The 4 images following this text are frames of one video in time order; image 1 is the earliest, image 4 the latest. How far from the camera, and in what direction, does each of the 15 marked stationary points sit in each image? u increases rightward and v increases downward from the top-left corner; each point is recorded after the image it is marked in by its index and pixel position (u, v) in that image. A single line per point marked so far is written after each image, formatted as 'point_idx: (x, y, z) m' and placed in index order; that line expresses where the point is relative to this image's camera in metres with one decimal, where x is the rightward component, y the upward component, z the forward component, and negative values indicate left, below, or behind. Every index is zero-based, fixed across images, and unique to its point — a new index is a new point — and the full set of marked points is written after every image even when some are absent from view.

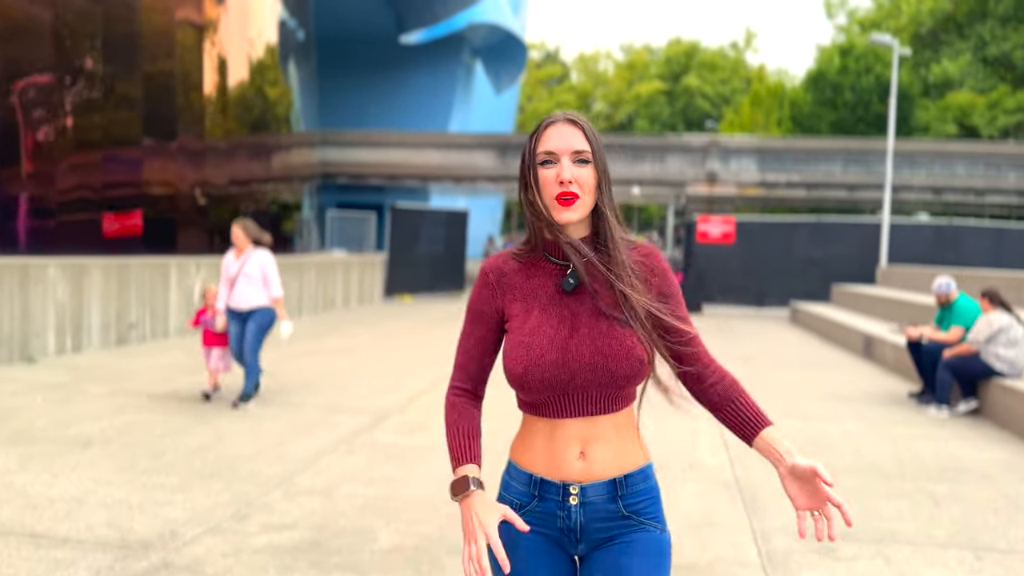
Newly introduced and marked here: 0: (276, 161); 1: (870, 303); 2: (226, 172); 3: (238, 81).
0: (-5.2, +2.7, +18.2) m
1: (+6.4, -0.3, +14.9) m
2: (-5.4, +2.0, +15.3) m
3: (-5.3, +3.8, +16.0) m
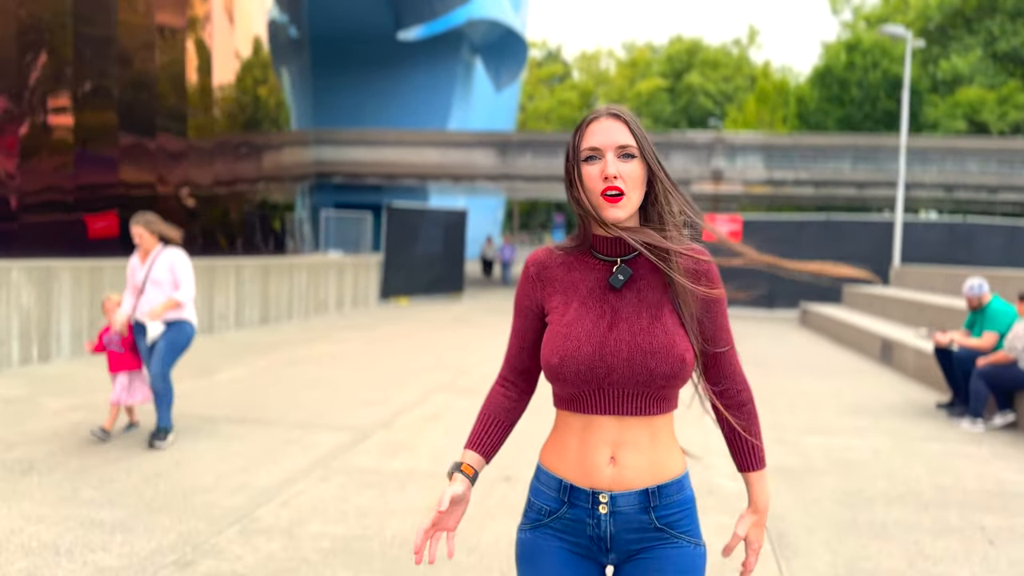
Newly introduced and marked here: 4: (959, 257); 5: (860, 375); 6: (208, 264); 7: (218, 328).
0: (-5.2, +2.7, +17.6) m
1: (+6.4, -0.3, +14.2) m
2: (-5.4, +2.0, +14.7) m
3: (-5.3, +3.8, +15.4) m
4: (+10.4, +0.7, +19.5) m
5: (+4.2, -1.1, +10.2) m
6: (-4.5, +0.4, +12.2) m
7: (-4.4, -0.6, +12.4) m
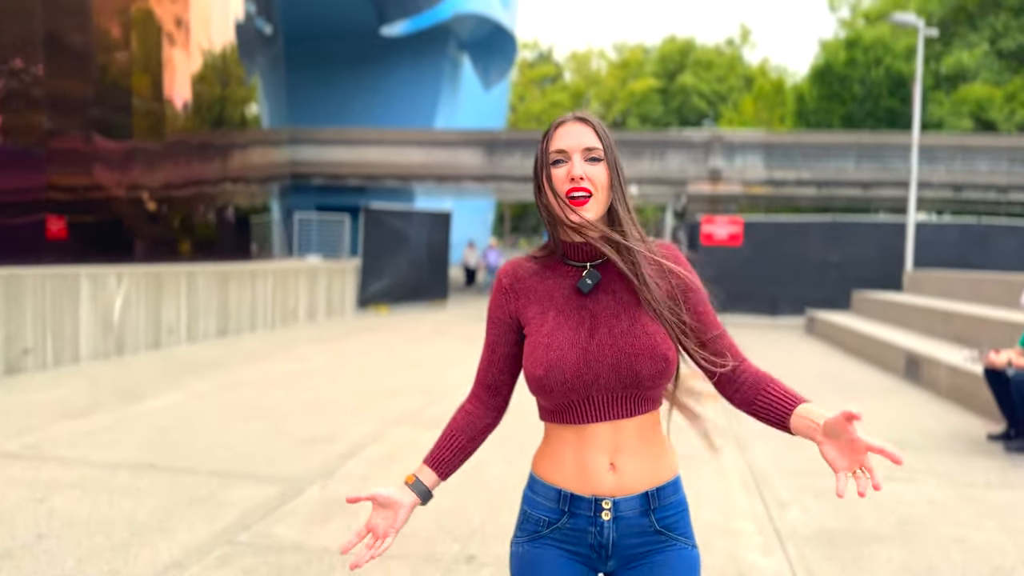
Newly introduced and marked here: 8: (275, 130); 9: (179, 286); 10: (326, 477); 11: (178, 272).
0: (-5.5, +2.5, +16.3) m
1: (+6.1, -0.4, +13.1) m
2: (-5.6, +1.8, +13.4) m
3: (-5.6, +3.6, +14.1) m
4: (+10.1, +0.6, +18.3) m
5: (+4.0, -1.1, +9.0) m
6: (-4.7, +0.2, +11.0) m
7: (-4.6, -0.7, +11.1) m
8: (-5.6, +3.8, +19.7) m
9: (-4.6, 0.0, +11.4) m
10: (-1.2, -1.2, +5.2) m
11: (-4.6, +0.2, +11.4) m
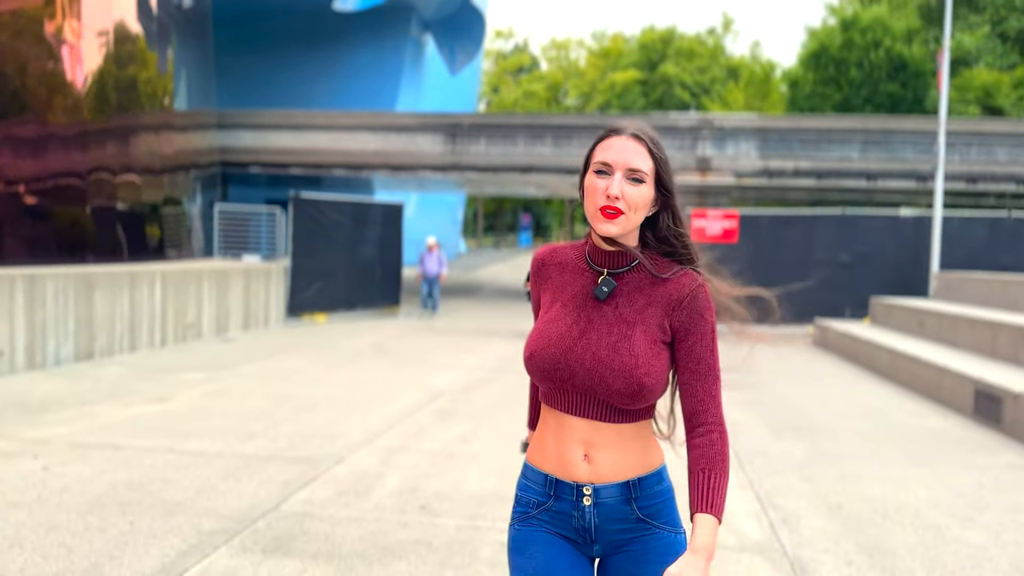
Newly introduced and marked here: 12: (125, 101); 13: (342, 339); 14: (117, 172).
0: (-6.2, +2.4, +13.5) m
1: (+5.5, -0.5, +10.5) m
2: (-6.3, +1.7, +10.6) m
3: (-6.2, +3.5, +11.3) m
4: (+9.4, +0.5, +15.9) m
5: (+3.5, -1.2, +6.4) m
6: (-5.3, +0.1, +8.1) m
7: (-5.2, -0.8, +8.3) m
8: (-6.4, +3.7, +16.9) m
9: (-5.1, -0.1, +8.6) m
10: (-1.6, -1.3, +2.4) m
11: (-5.2, +0.1, +8.6) m
12: (-6.2, +3.1, +13.2) m
13: (-2.7, -0.8, +13.4) m
14: (-6.2, +1.9, +13.0) m
